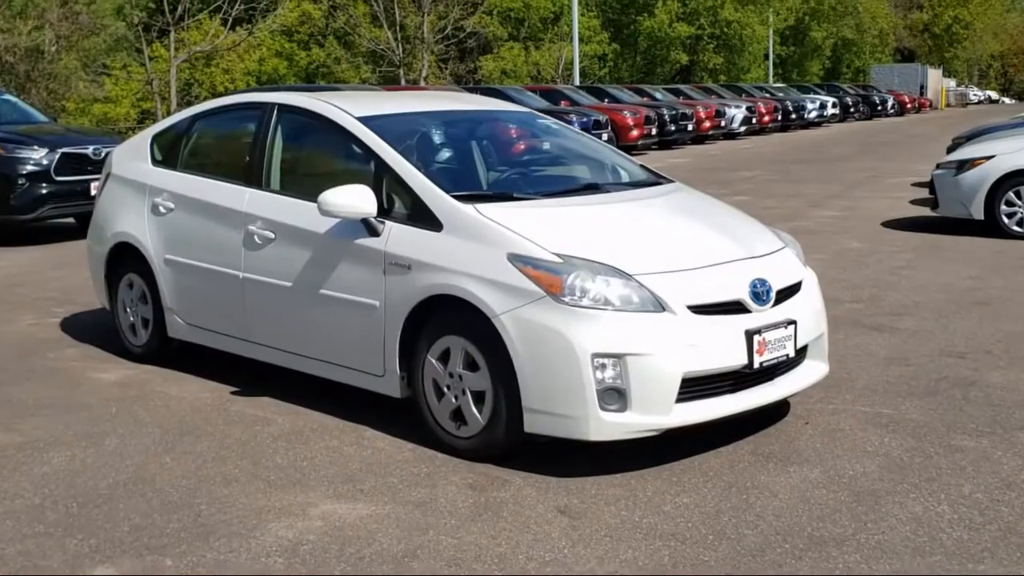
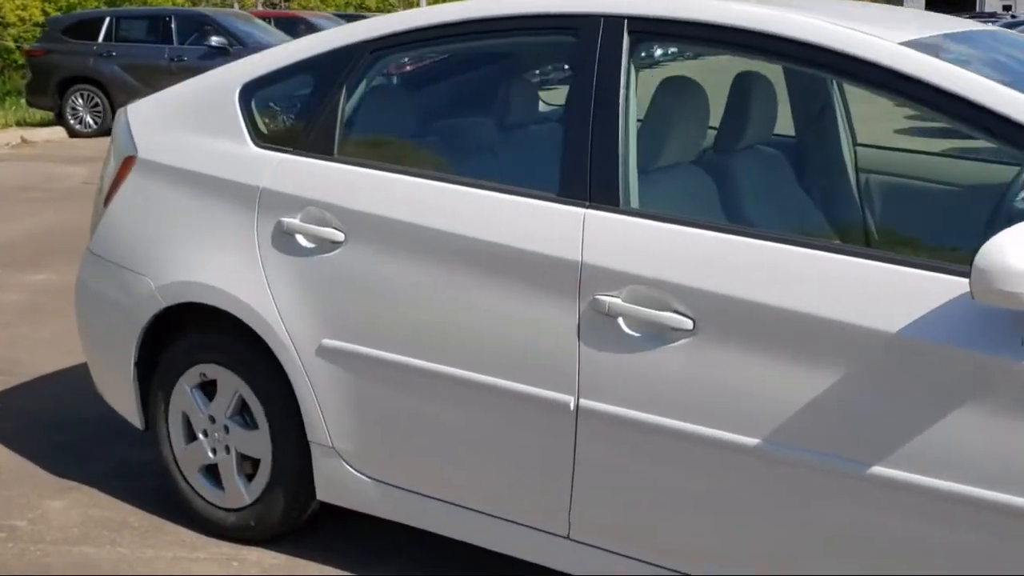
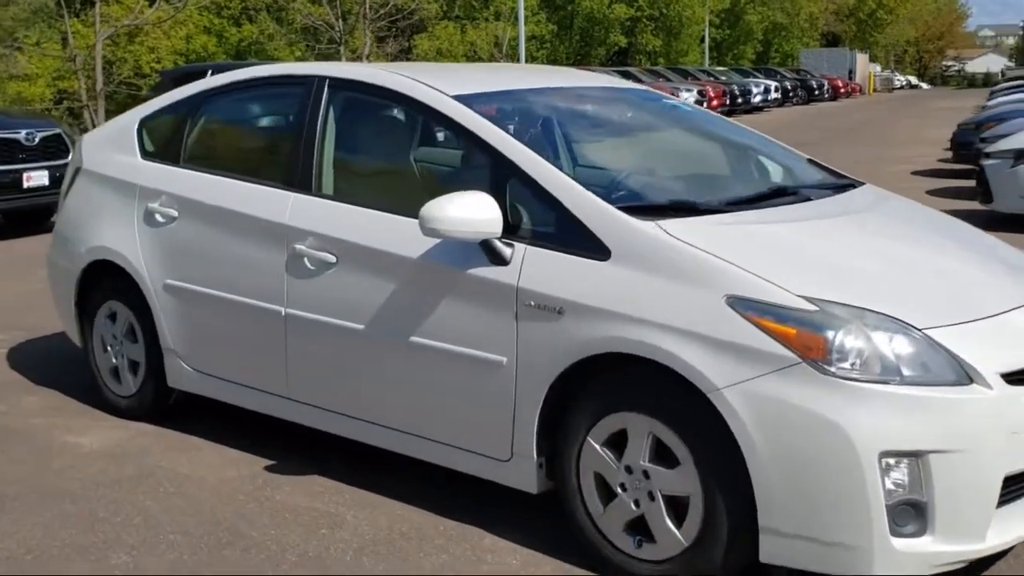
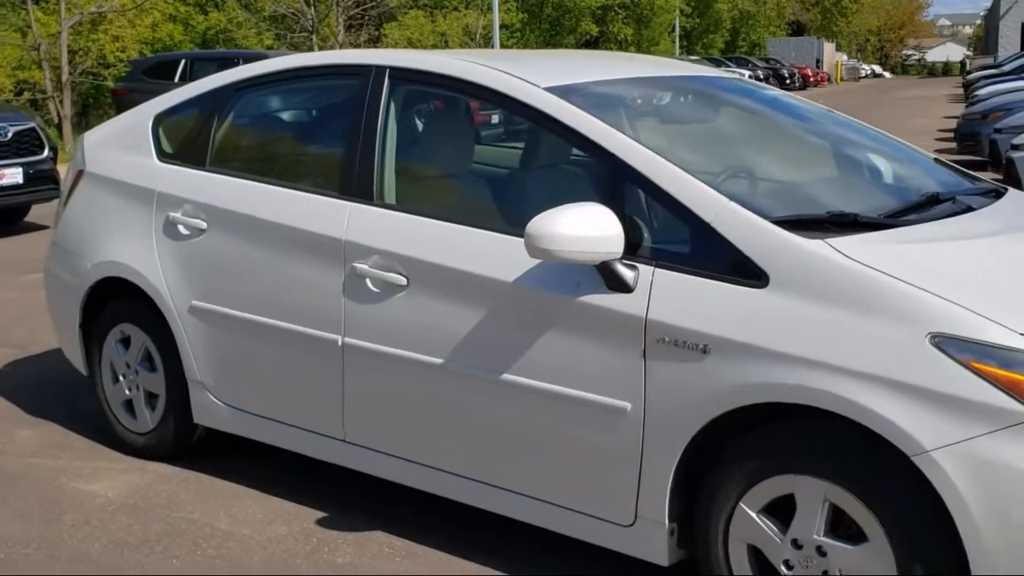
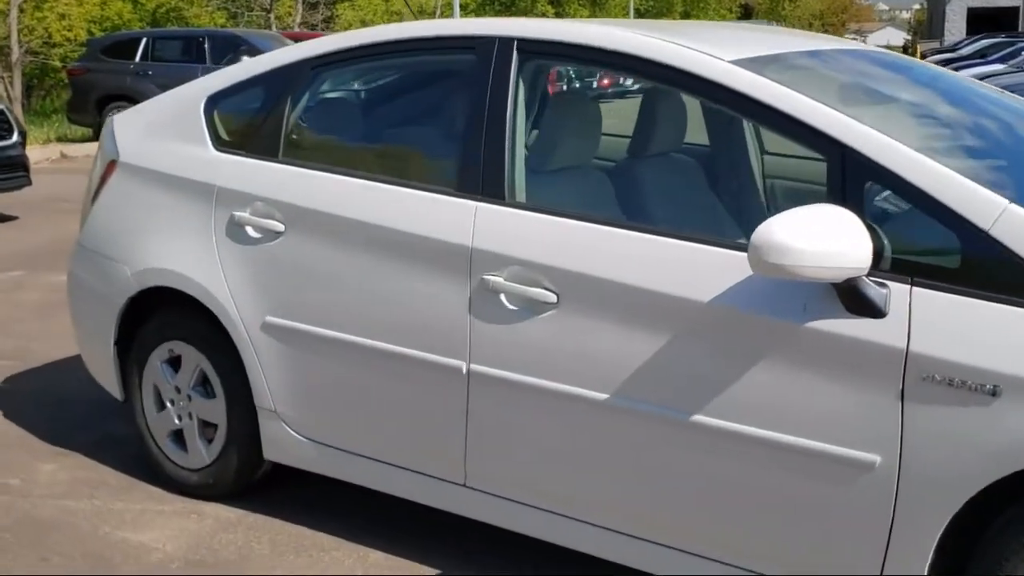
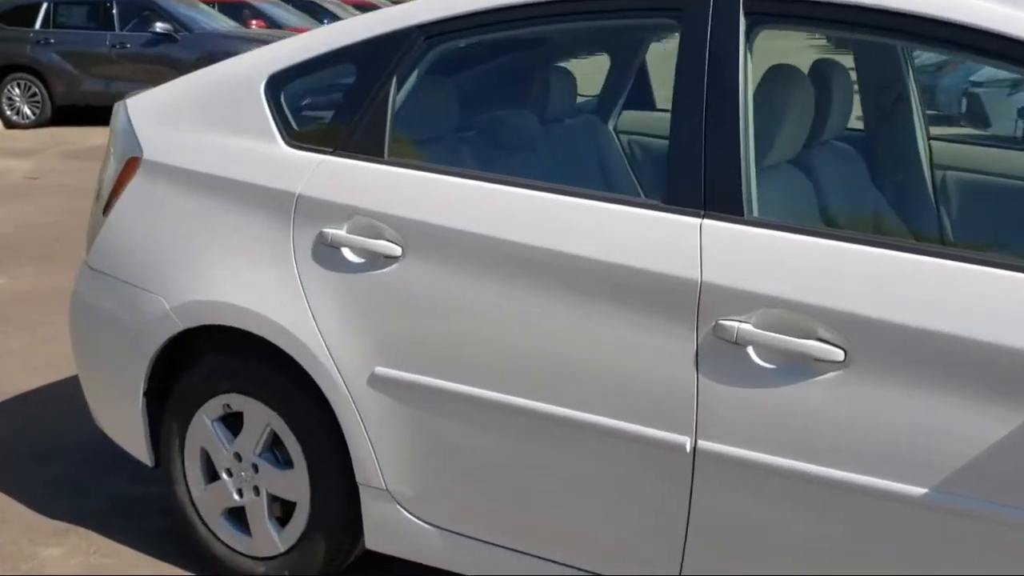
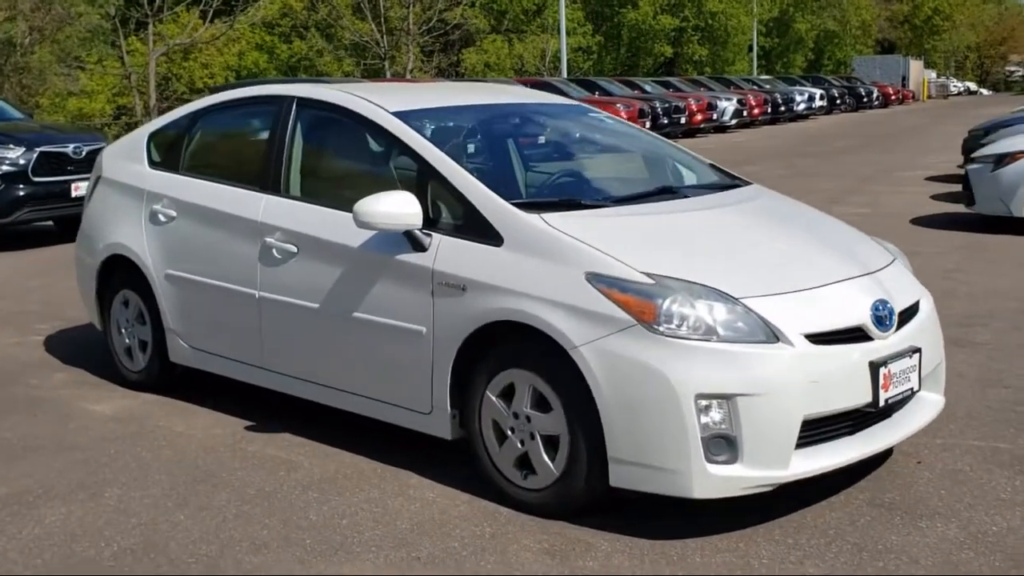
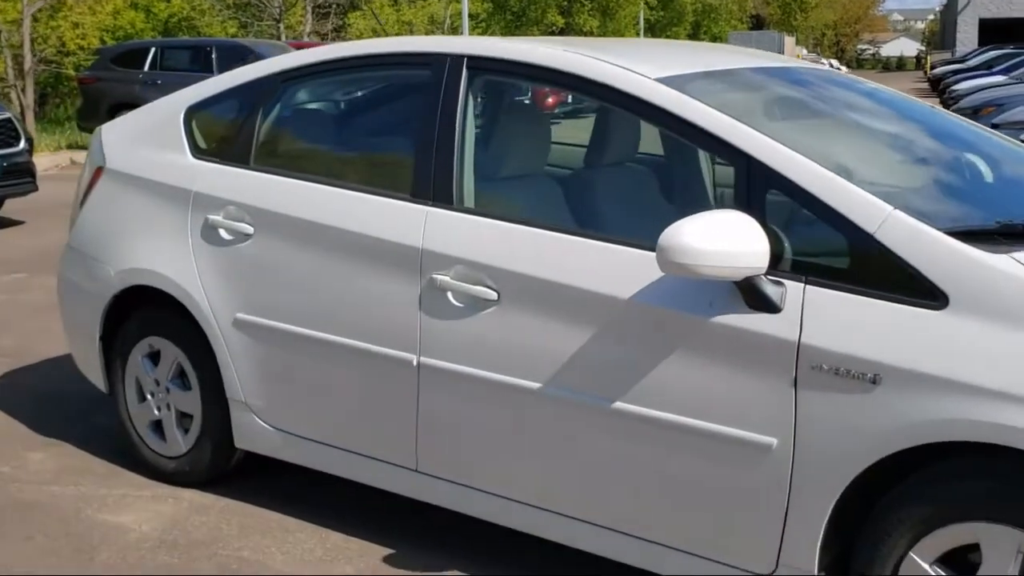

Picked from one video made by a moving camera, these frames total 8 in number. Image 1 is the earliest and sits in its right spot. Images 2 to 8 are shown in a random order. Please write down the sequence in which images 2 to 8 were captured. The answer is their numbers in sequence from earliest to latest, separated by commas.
7, 3, 4, 8, 5, 2, 6
